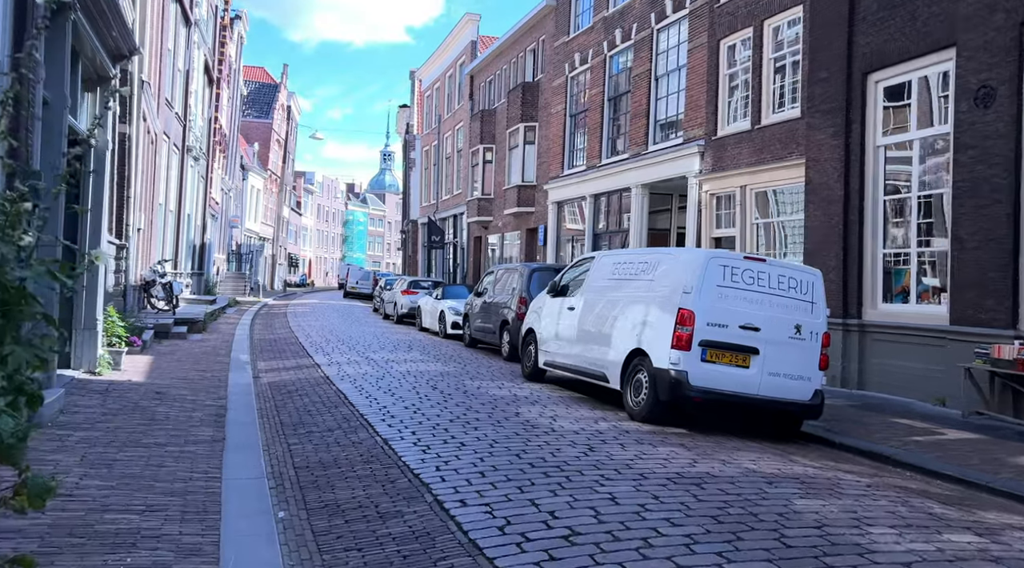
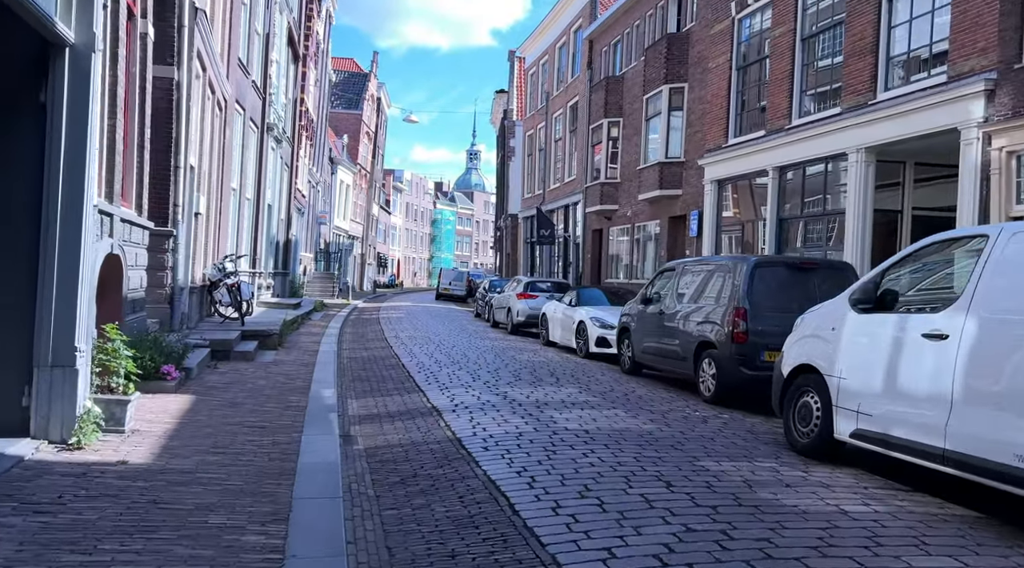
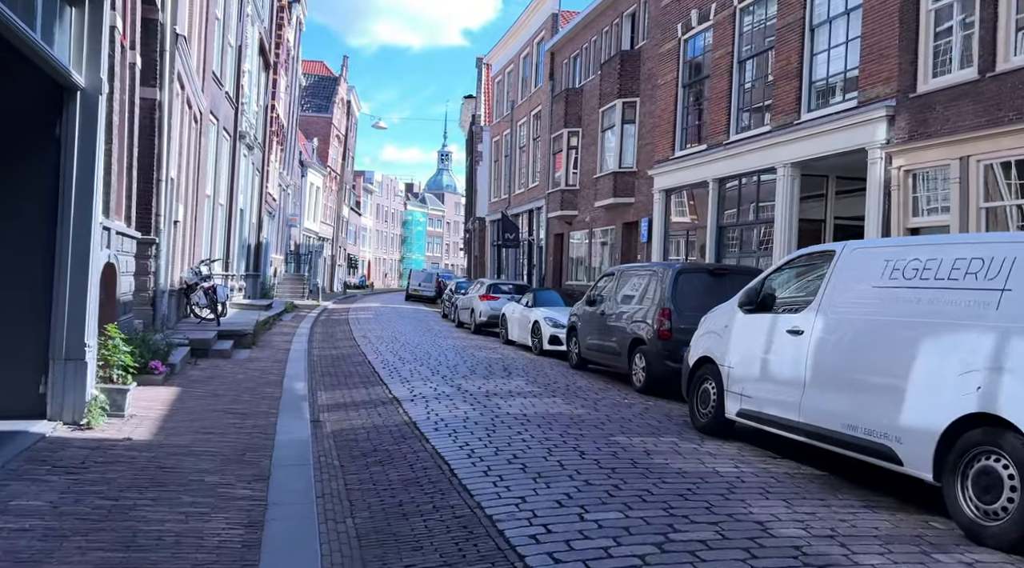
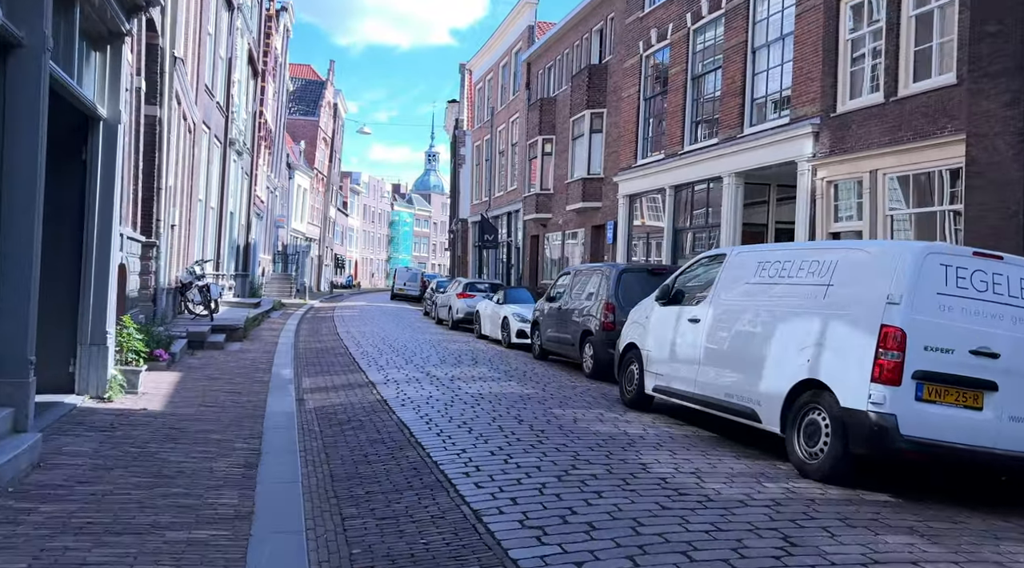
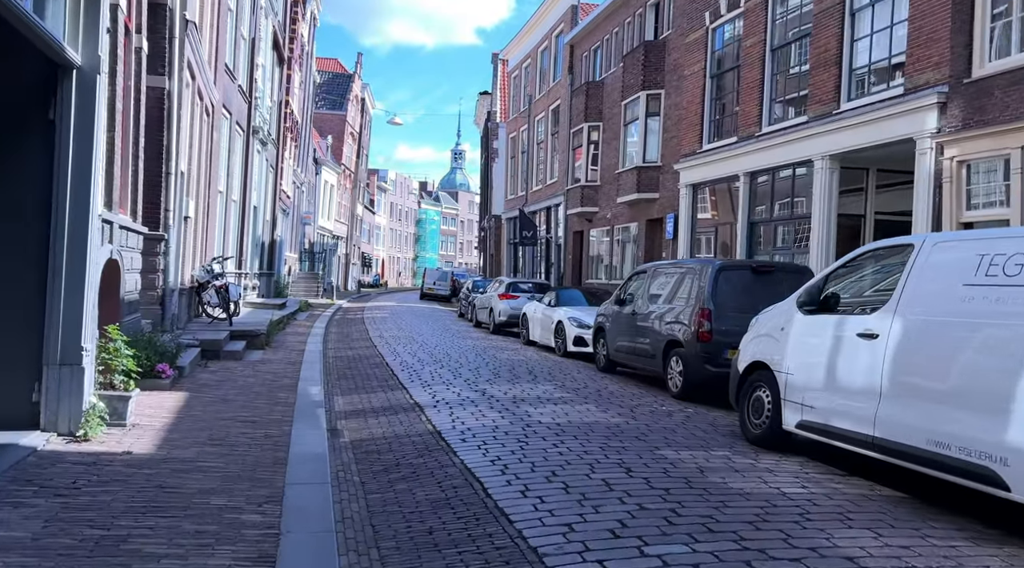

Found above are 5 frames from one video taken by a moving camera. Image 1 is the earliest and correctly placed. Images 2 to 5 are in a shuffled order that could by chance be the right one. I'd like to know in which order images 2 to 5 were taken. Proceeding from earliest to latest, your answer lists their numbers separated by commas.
4, 3, 5, 2
